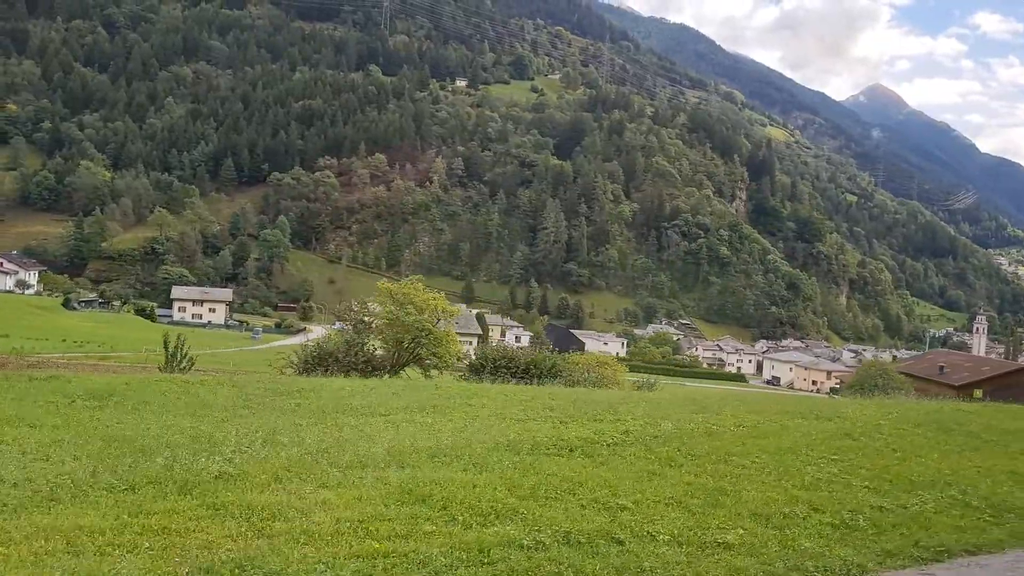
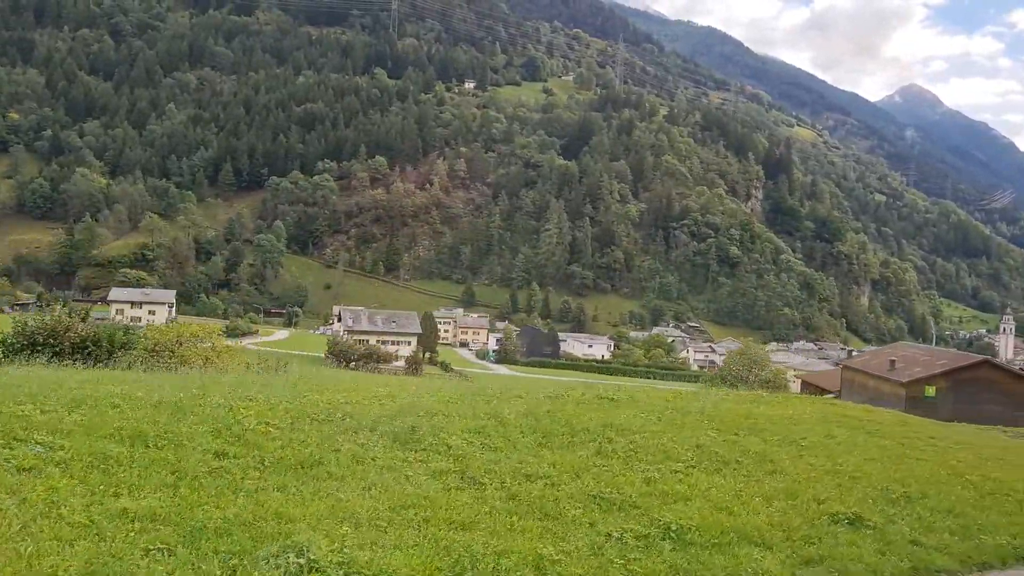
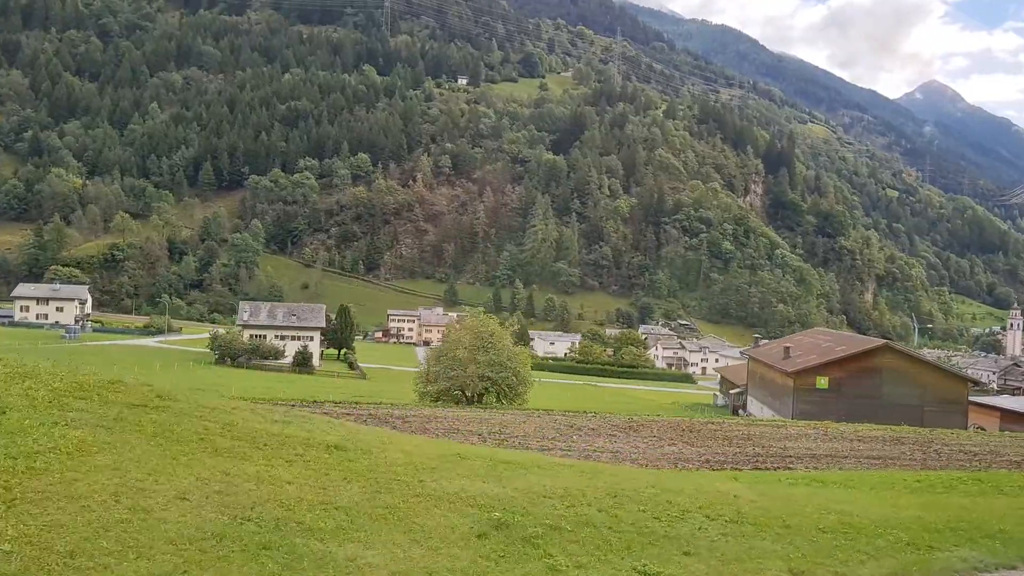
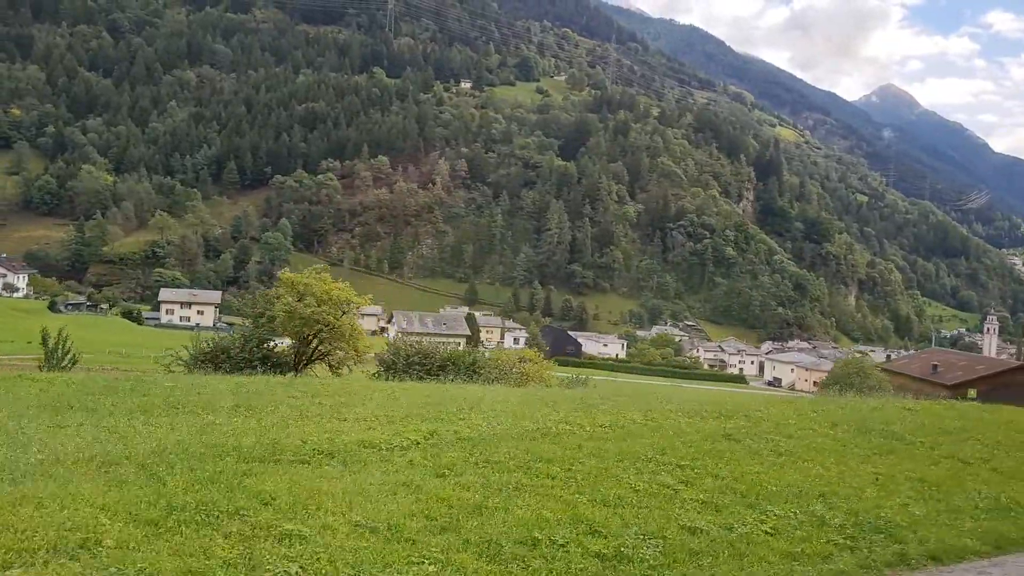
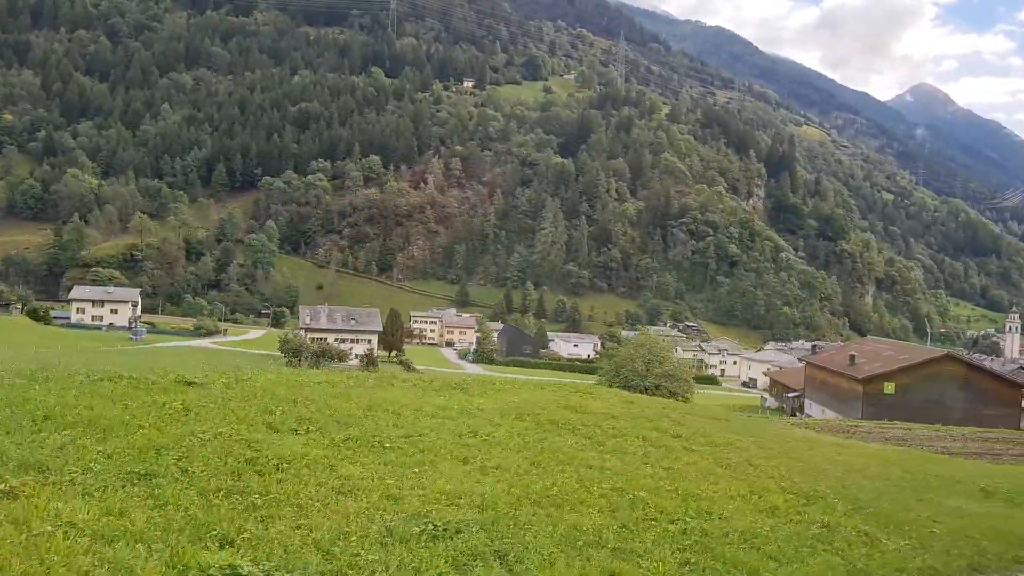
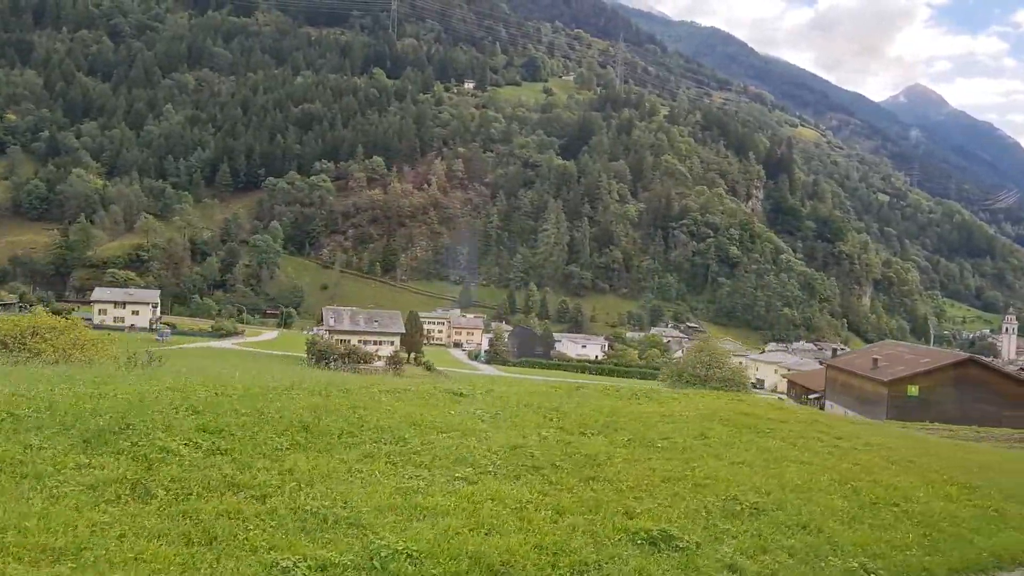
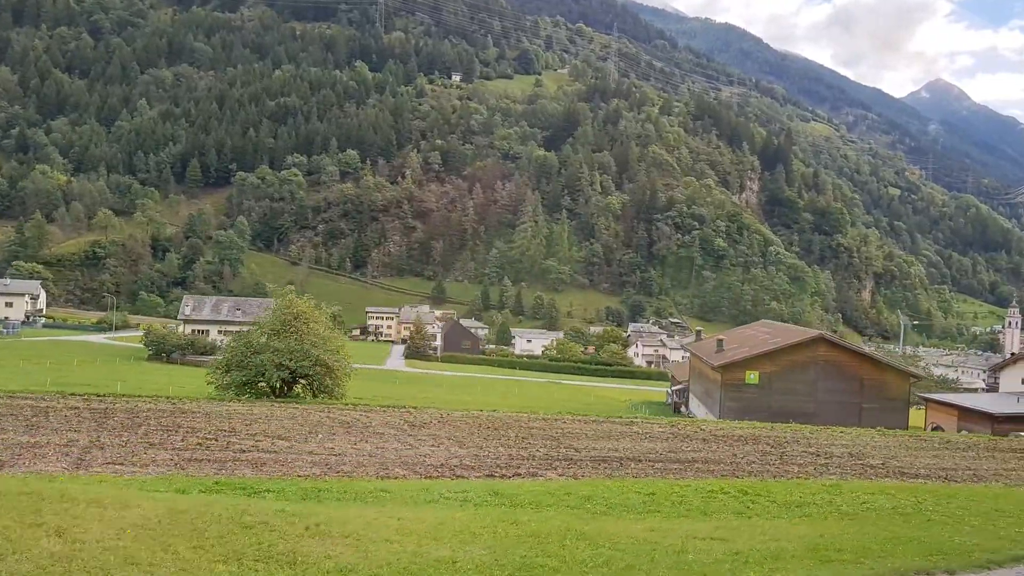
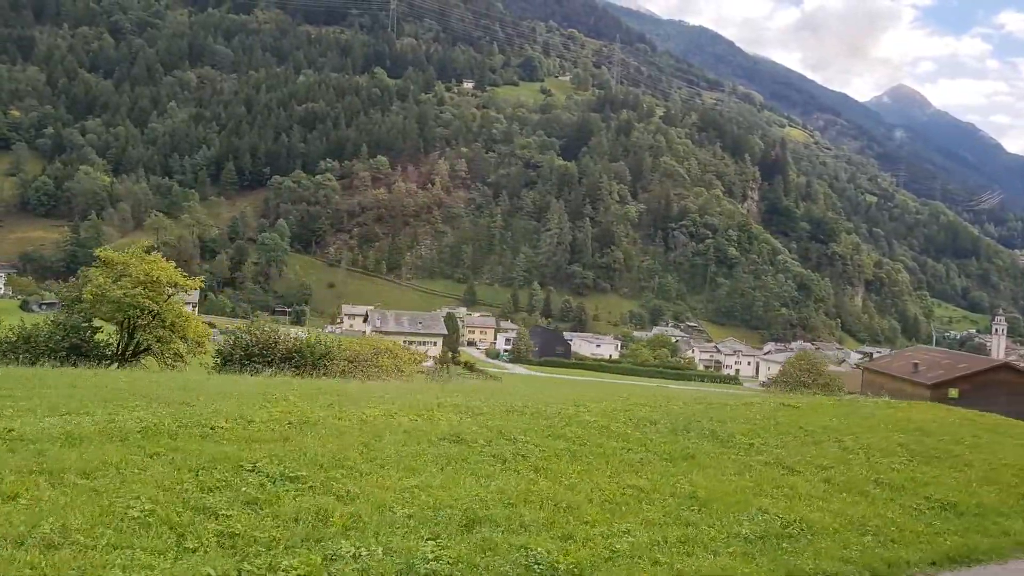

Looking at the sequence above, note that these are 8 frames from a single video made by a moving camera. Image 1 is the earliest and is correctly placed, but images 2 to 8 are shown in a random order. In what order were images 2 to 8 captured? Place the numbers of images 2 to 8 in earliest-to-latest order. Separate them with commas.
4, 8, 2, 6, 5, 3, 7
